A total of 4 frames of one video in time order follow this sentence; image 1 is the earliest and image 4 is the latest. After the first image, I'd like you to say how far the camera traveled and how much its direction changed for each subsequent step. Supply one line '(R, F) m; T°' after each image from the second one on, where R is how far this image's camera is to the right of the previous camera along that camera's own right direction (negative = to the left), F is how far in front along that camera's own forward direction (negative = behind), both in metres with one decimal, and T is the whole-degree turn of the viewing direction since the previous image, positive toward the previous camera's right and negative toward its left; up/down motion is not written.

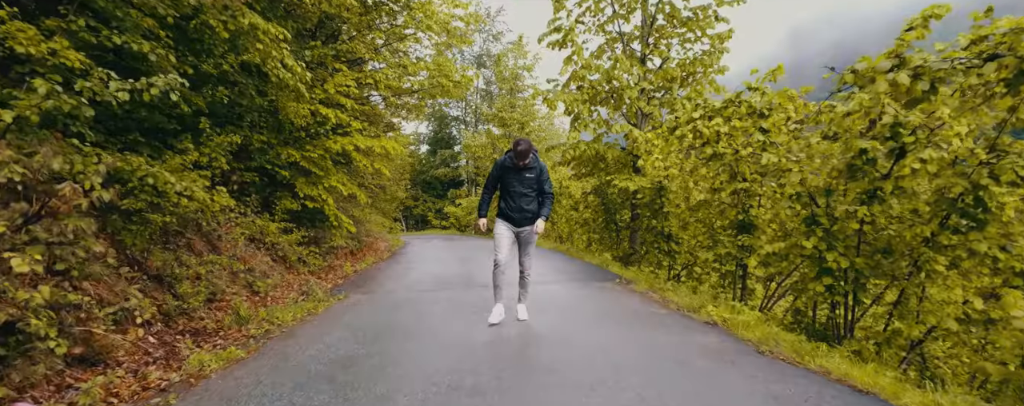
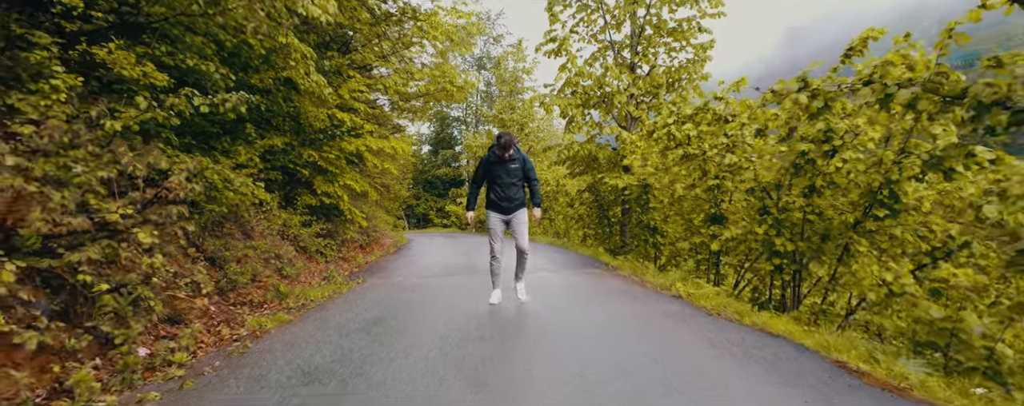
(0.0, -0.8) m; 0°
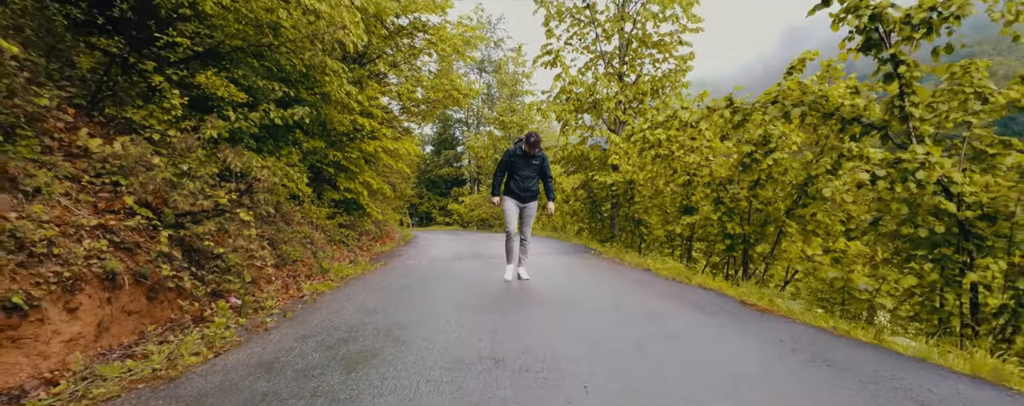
(0.0, -1.2) m; 0°
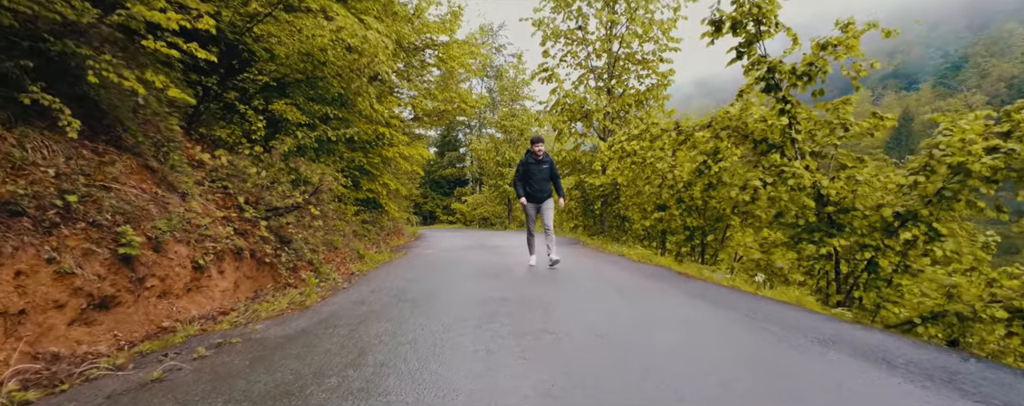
(0.0, -1.5) m; 0°
